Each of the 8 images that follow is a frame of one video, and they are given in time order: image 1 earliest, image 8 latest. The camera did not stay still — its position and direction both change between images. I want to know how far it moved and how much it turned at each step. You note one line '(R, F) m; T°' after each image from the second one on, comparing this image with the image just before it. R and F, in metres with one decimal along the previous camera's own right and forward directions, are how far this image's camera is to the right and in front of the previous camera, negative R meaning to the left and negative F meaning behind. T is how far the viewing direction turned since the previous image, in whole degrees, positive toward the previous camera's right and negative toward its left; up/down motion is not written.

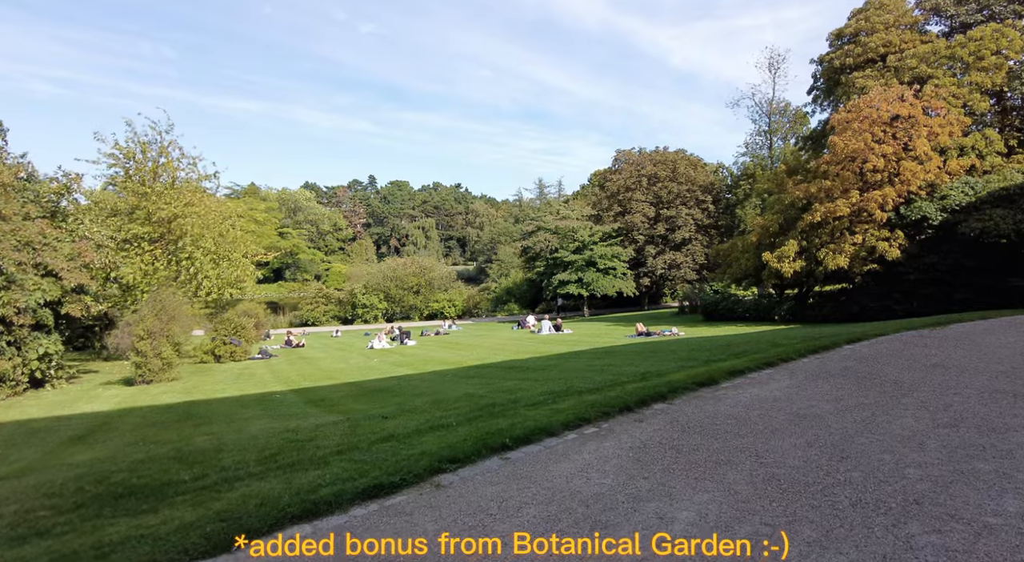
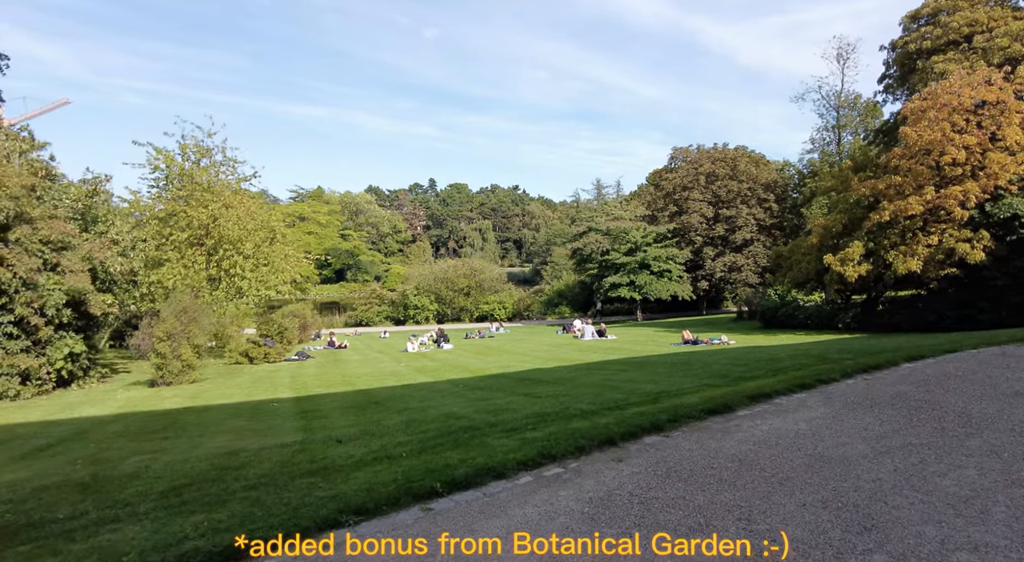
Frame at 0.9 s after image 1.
(+0.9, +1.0) m; -6°
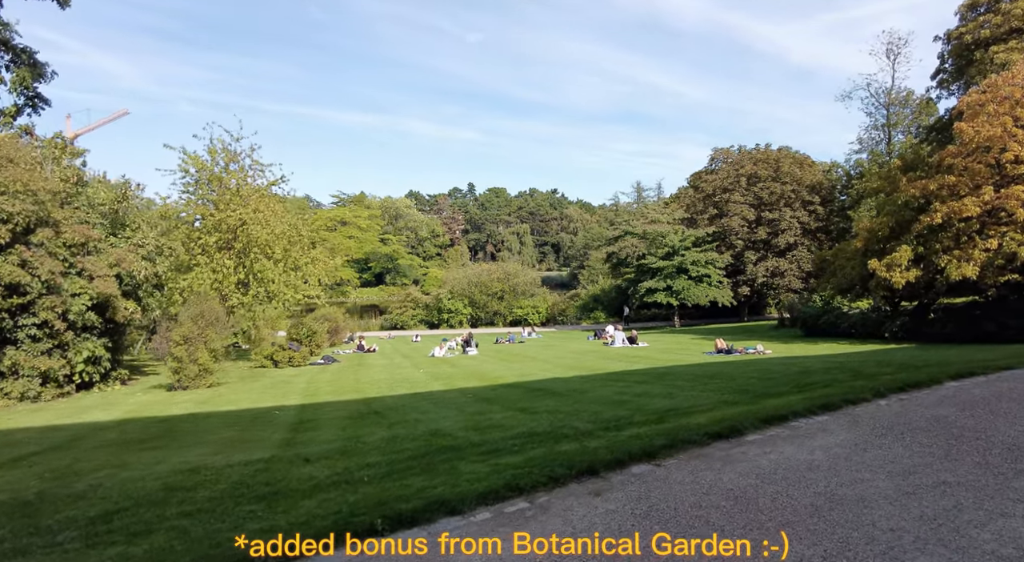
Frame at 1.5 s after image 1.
(+0.5, +0.5) m; -4°
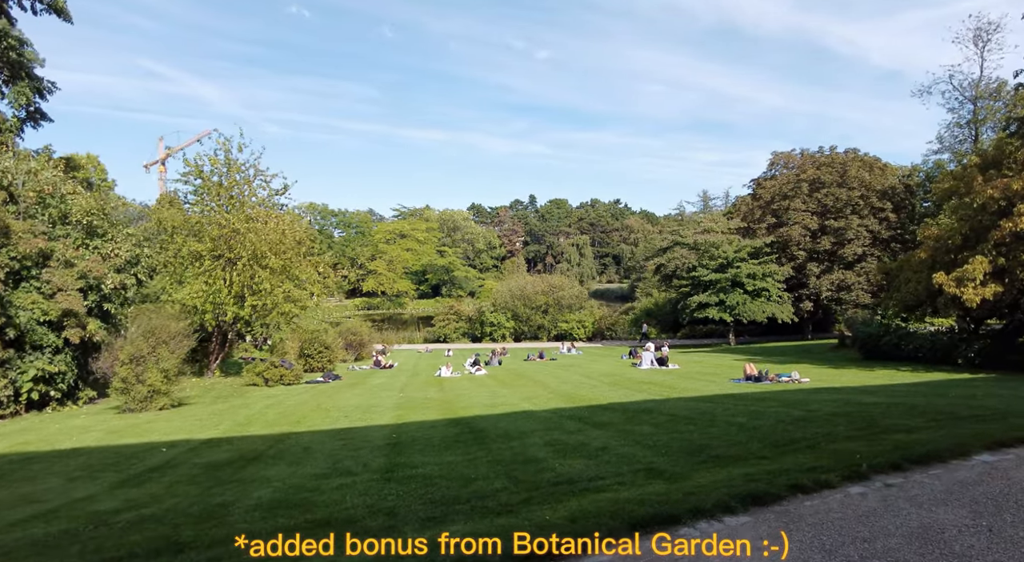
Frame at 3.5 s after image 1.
(+2.1, +2.0) m; -6°
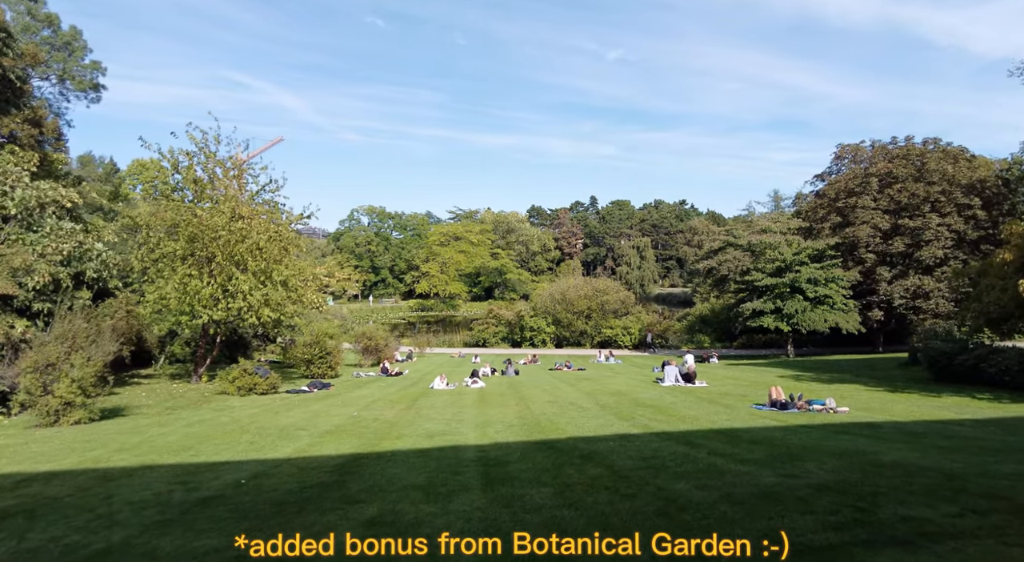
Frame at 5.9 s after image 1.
(+2.3, +2.5) m; -6°
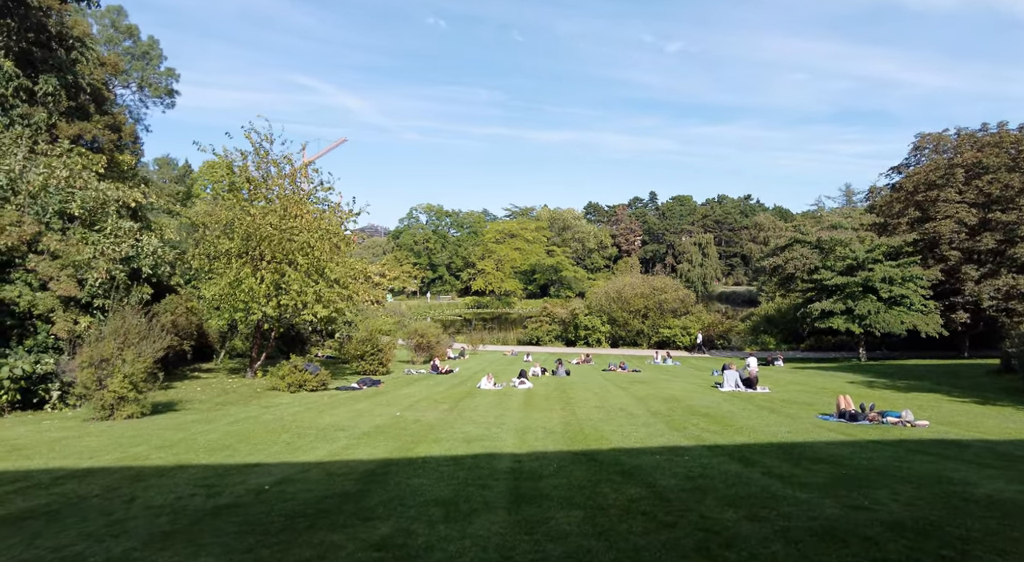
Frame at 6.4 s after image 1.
(+0.3, +0.5) m; -6°
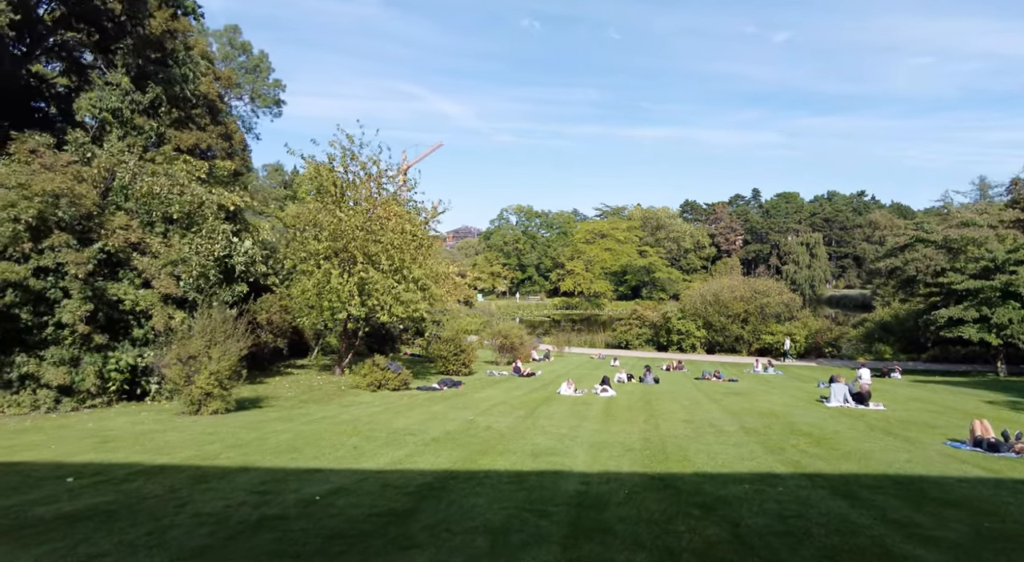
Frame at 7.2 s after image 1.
(+0.3, +0.7) m; -9°
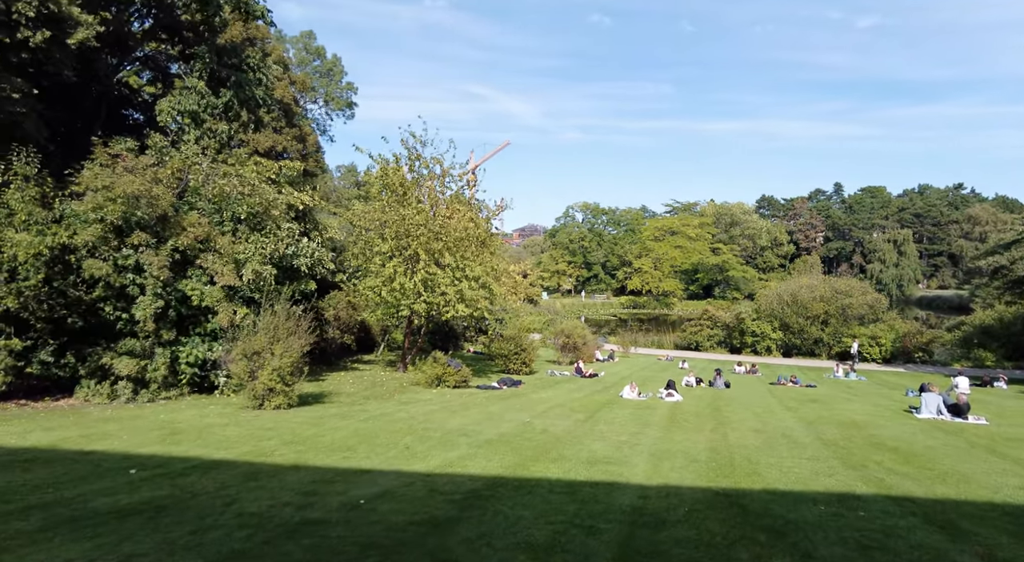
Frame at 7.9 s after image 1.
(+0.2, +0.4) m; -6°
